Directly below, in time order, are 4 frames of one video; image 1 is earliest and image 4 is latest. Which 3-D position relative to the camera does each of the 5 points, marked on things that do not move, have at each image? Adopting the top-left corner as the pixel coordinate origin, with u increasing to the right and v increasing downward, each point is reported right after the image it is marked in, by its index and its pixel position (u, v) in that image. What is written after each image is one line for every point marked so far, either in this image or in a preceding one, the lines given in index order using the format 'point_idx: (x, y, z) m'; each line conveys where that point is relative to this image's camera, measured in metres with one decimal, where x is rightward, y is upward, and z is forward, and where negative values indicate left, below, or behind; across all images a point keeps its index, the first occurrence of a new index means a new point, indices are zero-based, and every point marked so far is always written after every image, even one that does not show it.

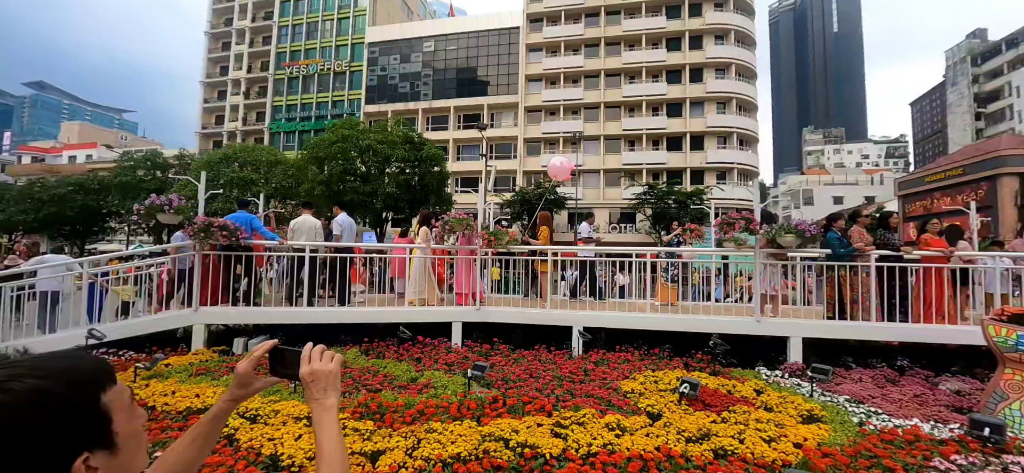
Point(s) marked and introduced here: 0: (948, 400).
0: (+4.8, -1.8, +4.4) m
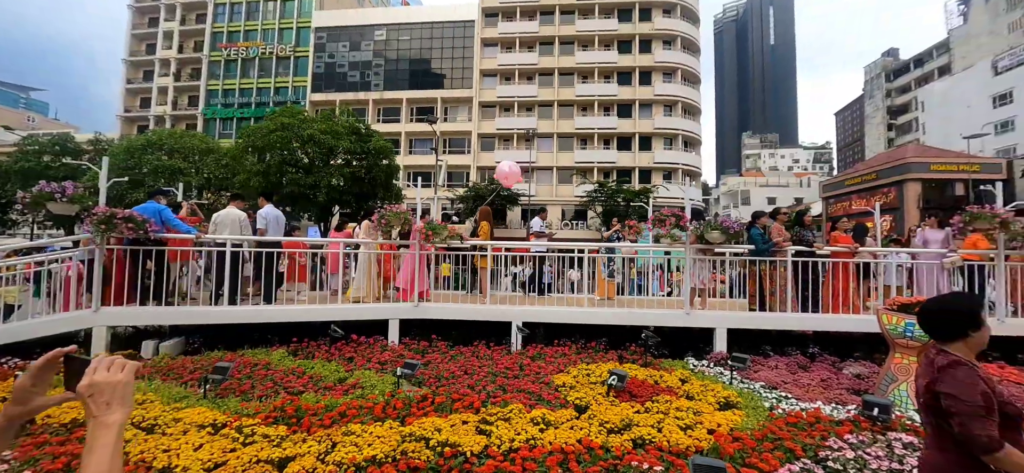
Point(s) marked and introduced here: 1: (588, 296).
0: (+4.0, -1.7, +4.8) m
1: (+1.3, -1.0, +6.5) m
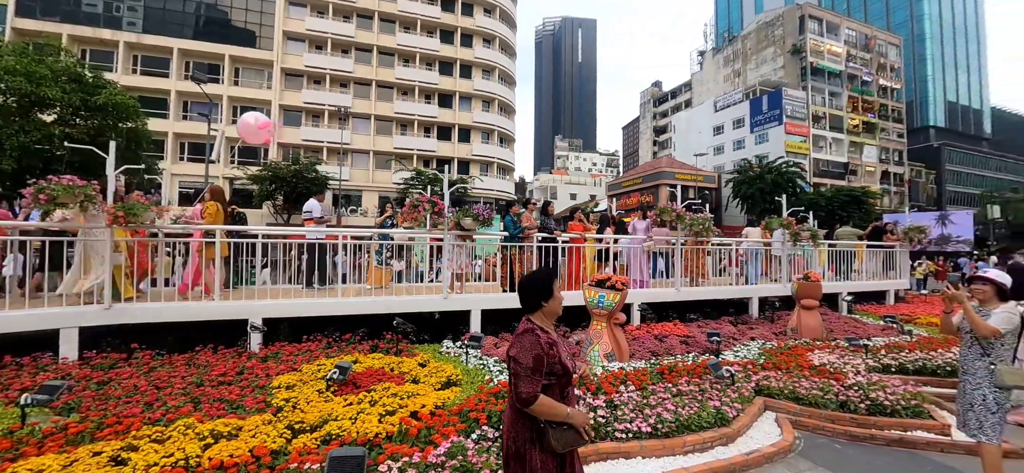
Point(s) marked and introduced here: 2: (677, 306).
0: (+0.7, -1.6, +5.6) m
1: (-2.4, -0.7, +6.1) m
2: (+3.2, -1.3, +7.7) m
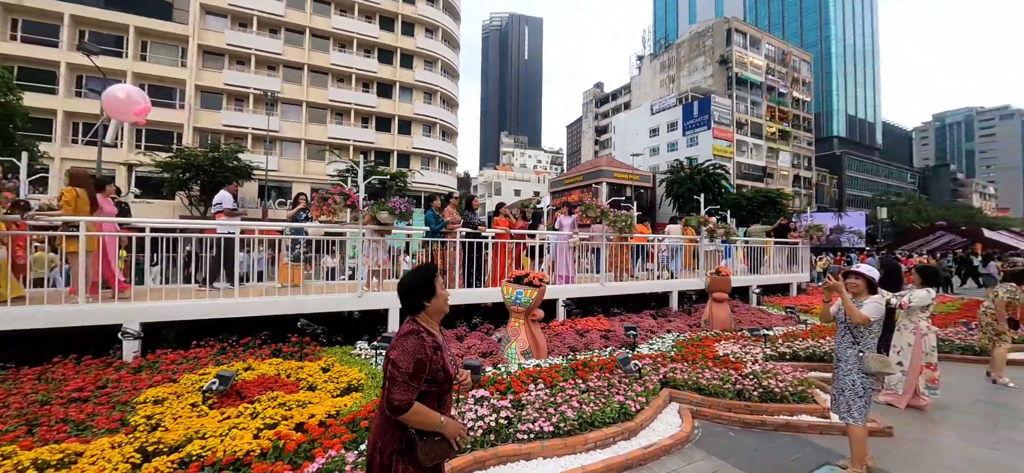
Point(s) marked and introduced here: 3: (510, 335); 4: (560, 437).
0: (-0.4, -1.5, +5.4) m
1: (-3.6, -0.6, +5.5) m
2: (+1.8, -1.2, +7.8) m
3: (0.0, -1.2, +5.0) m
4: (+0.4, -1.6, +3.2) m
